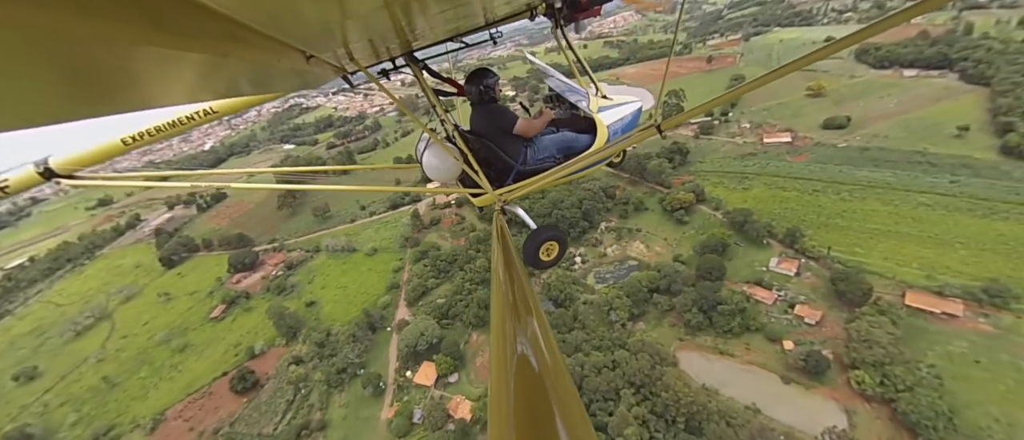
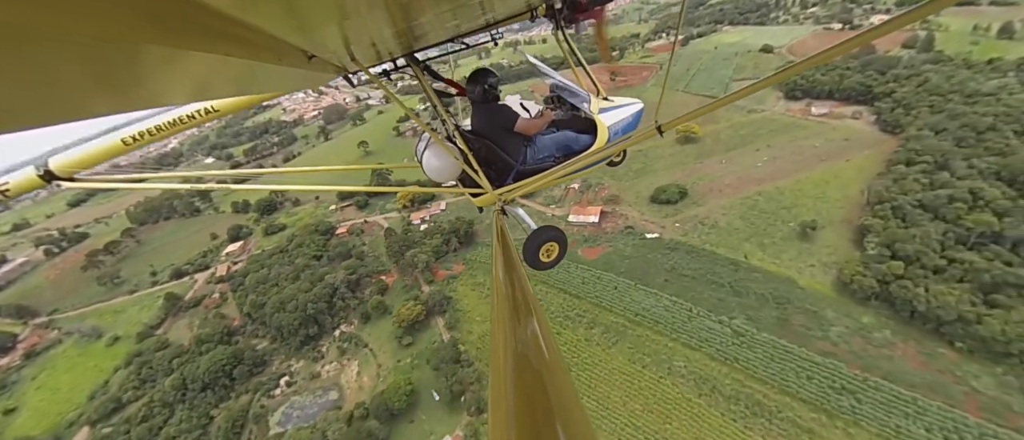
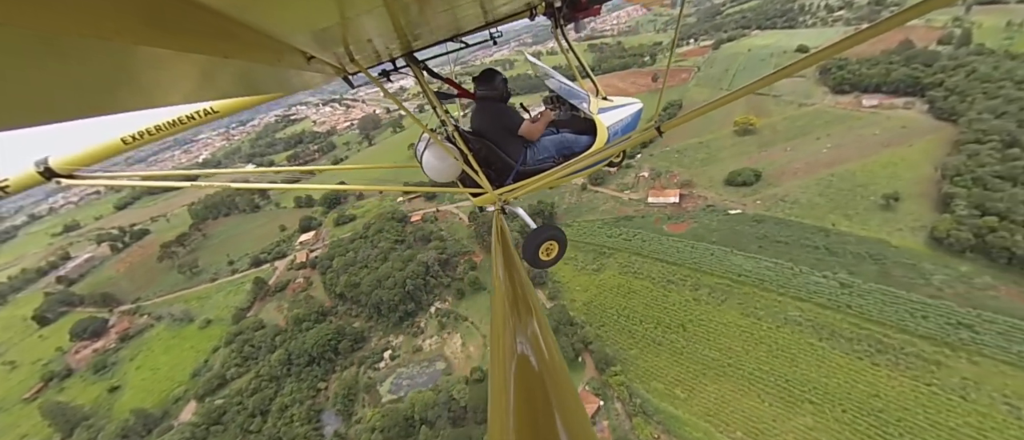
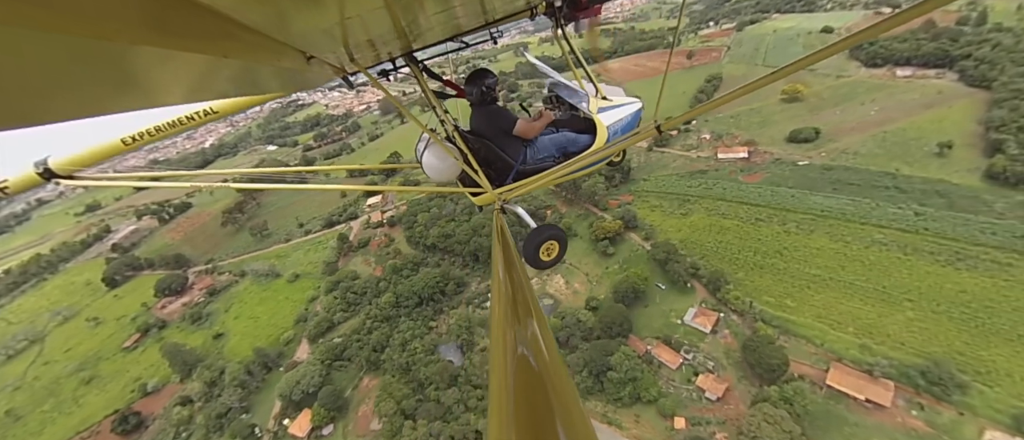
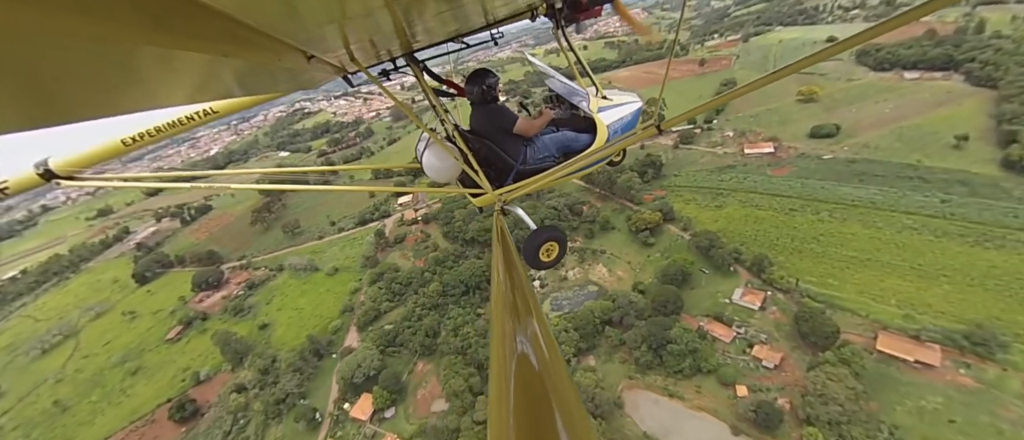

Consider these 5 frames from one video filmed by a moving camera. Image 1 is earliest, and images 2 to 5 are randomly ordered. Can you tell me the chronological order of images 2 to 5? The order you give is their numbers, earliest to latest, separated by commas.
5, 4, 3, 2
